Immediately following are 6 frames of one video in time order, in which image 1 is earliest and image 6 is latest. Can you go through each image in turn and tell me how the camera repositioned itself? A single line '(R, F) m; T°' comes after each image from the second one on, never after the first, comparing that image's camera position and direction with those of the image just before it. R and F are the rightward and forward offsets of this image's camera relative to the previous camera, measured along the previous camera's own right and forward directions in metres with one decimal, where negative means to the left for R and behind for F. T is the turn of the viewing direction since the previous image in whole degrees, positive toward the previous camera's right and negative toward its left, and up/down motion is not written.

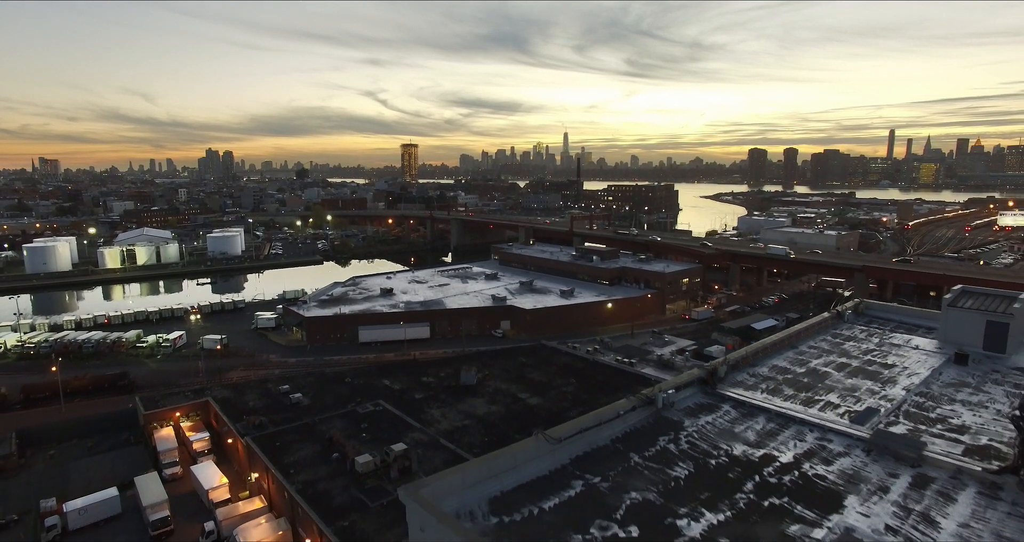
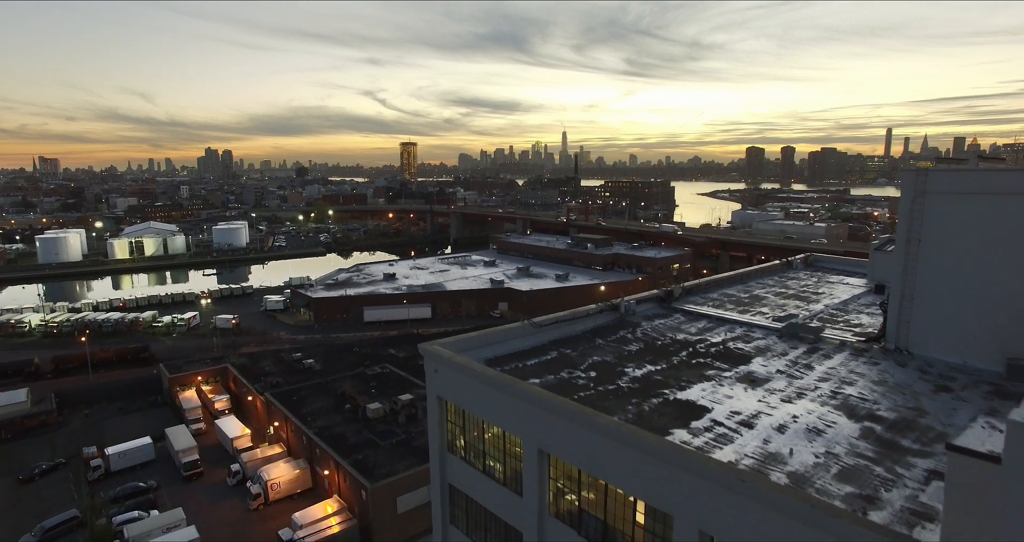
(+0.1, -2.3) m; 0°
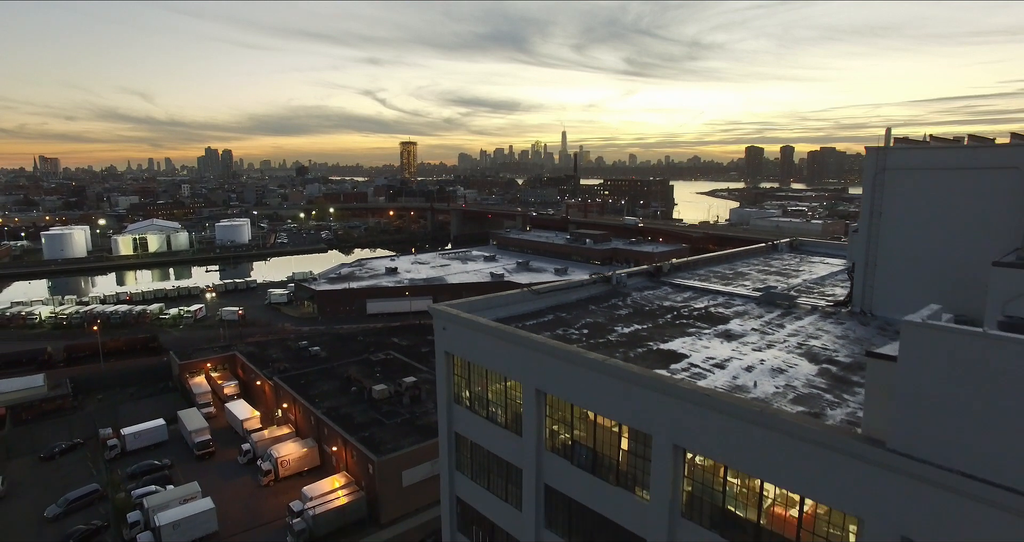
(0.0, -0.9) m; 0°
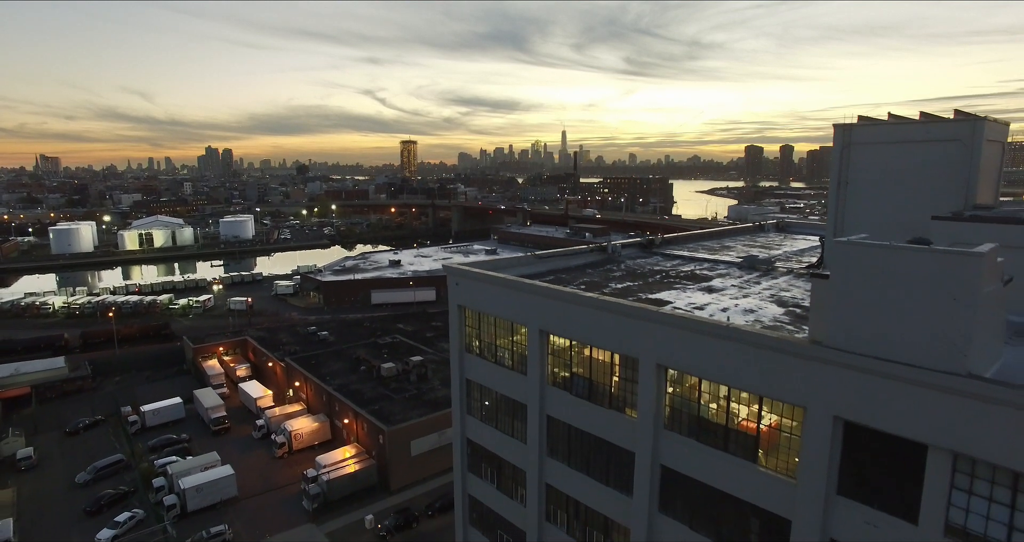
(-0.1, -1.2) m; 0°
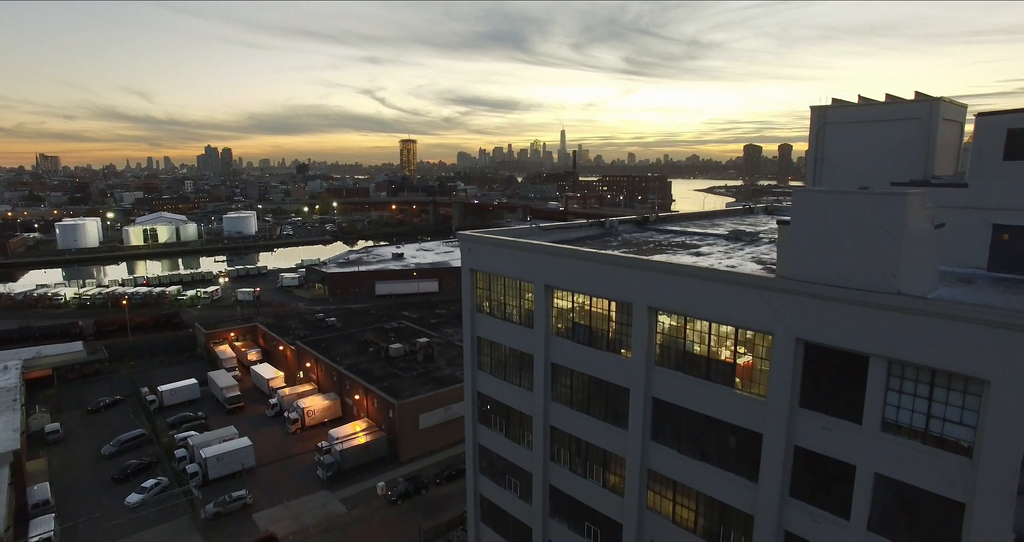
(-0.1, -1.1) m; 0°
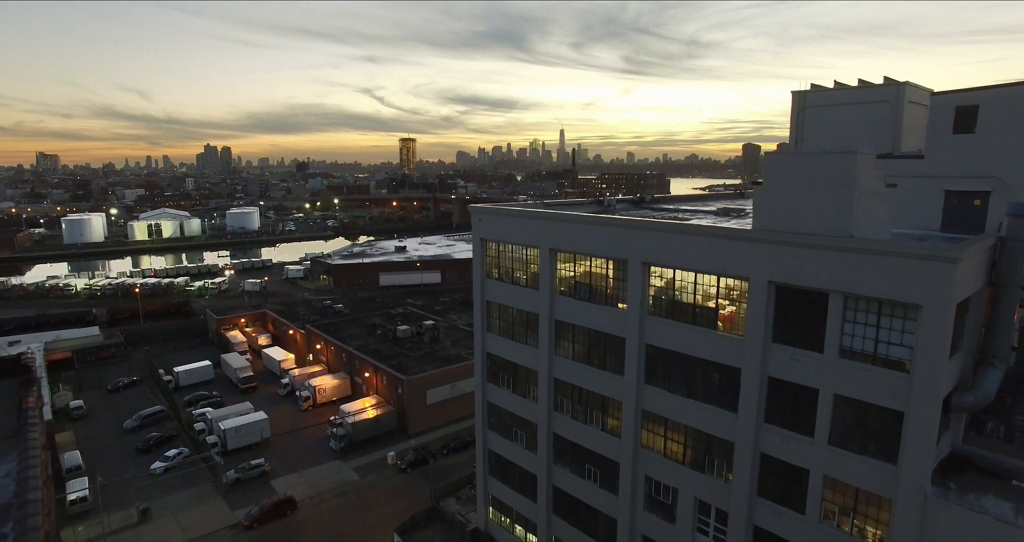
(-0.1, -1.1) m; 0°
